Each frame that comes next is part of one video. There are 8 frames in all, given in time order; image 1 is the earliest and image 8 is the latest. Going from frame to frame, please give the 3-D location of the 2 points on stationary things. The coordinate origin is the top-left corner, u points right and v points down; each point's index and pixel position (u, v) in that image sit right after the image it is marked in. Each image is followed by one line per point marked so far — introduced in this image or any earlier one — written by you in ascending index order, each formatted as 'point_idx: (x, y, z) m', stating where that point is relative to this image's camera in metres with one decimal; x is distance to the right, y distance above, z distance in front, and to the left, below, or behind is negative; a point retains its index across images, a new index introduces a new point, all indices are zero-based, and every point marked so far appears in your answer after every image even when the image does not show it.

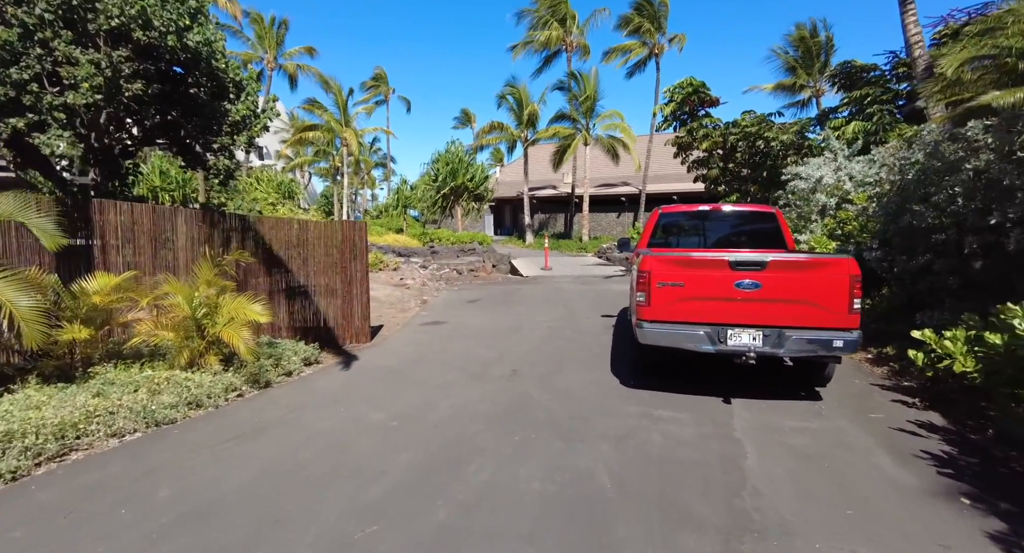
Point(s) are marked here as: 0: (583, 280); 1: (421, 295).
0: (+2.2, -0.1, +16.3) m
1: (-2.3, -0.5, +13.3) m
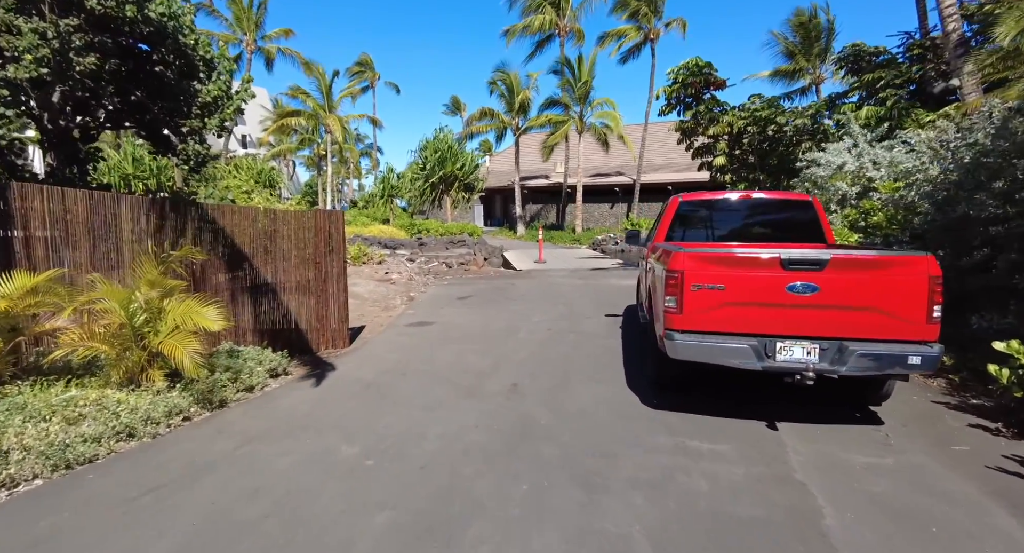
0: (+2.0, +0.1, +15.4) m
1: (-2.5, -0.4, +12.4) m
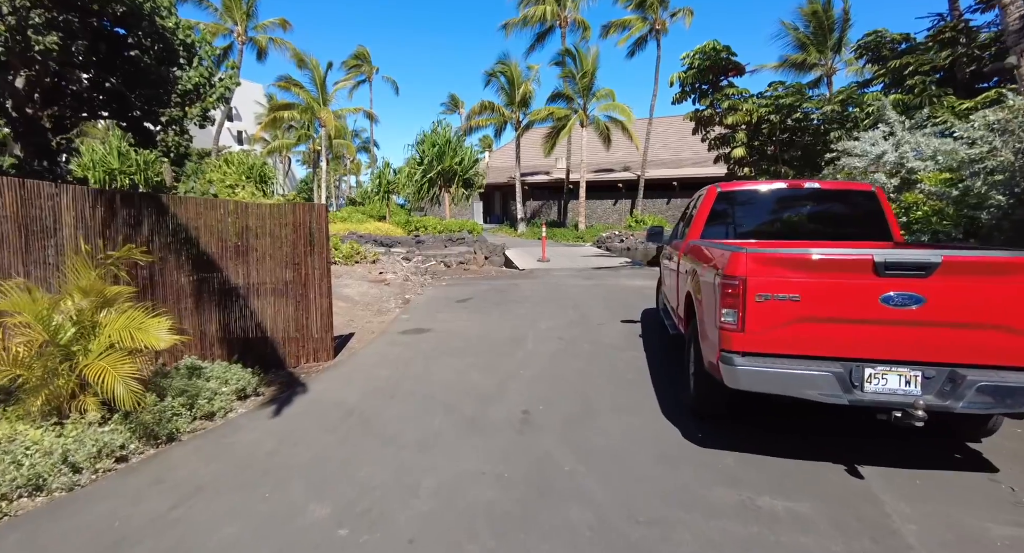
0: (+2.1, +0.1, +14.6) m
1: (-2.4, -0.4, +11.5) m
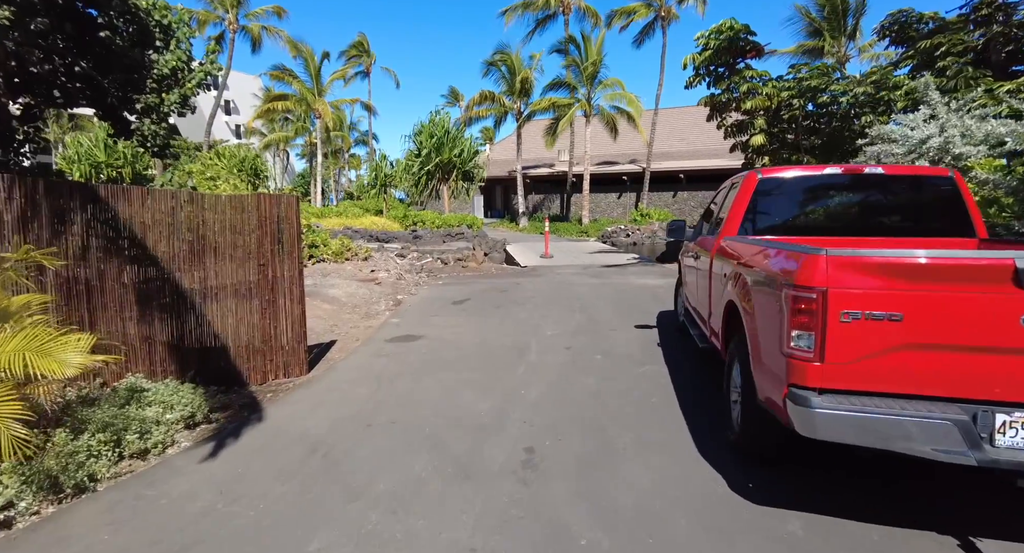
0: (+2.1, +0.2, +13.7) m
1: (-2.4, -0.3, +10.6) m
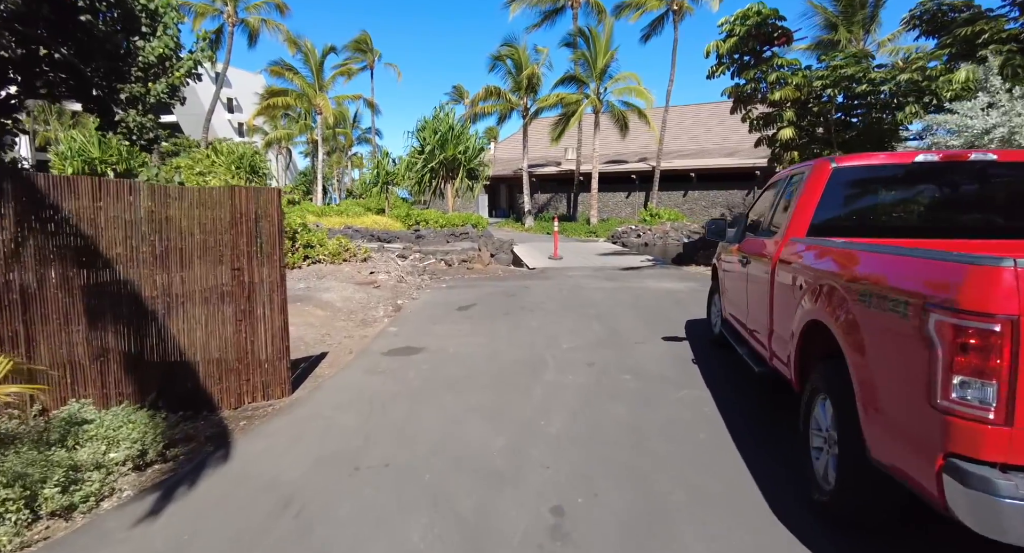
0: (+2.3, +0.1, +12.9) m
1: (-2.2, -0.4, +9.8) m
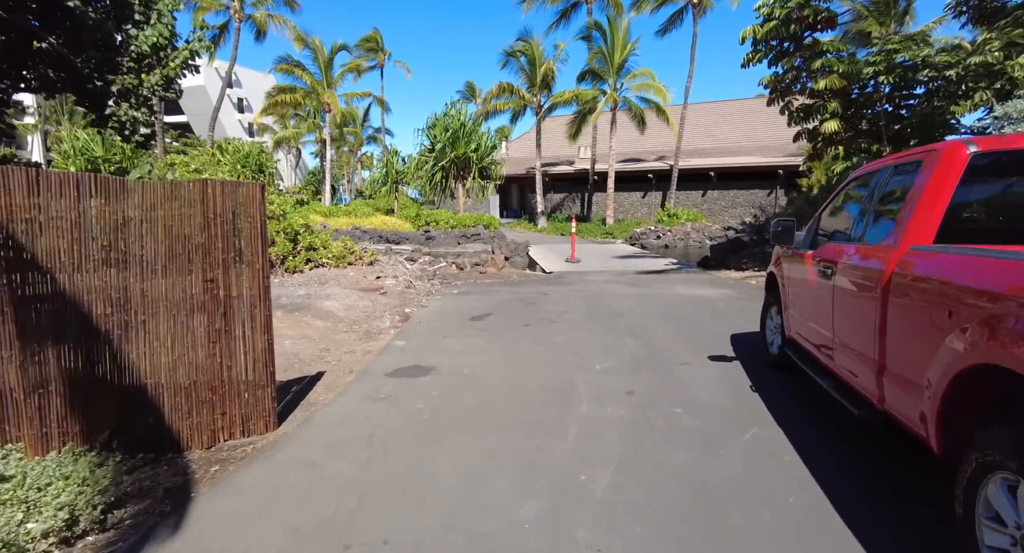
0: (+2.7, 0.0, +12.0) m
1: (-1.9, -0.5, +9.0) m
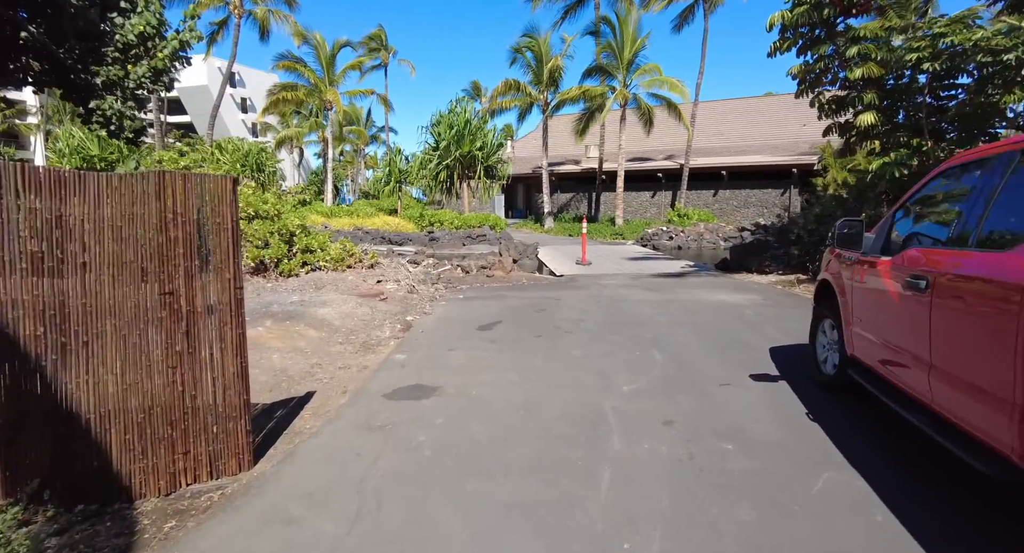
0: (+2.9, -0.1, +11.2) m
1: (-1.7, -0.6, +8.3) m
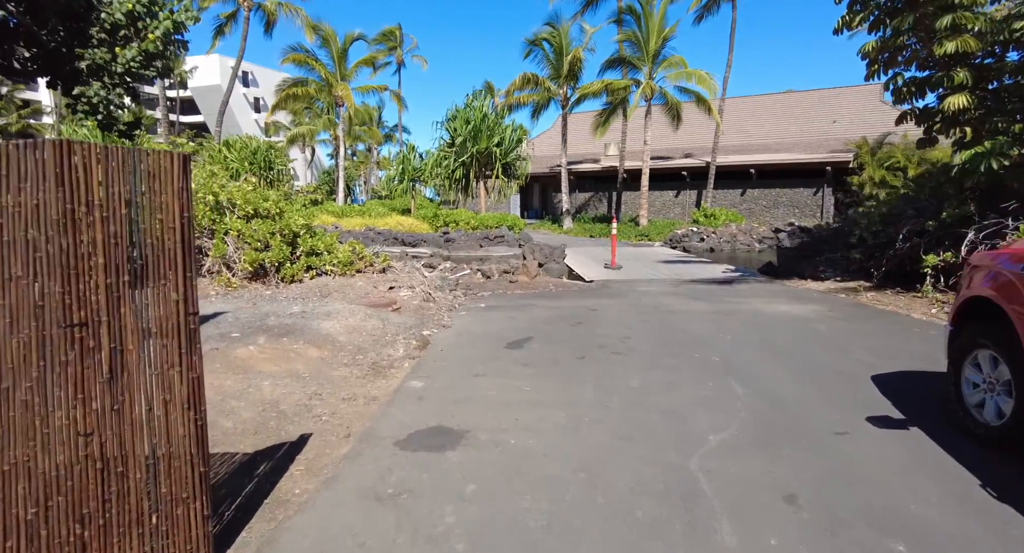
0: (+3.4, -0.2, +10.0) m
1: (-1.3, -0.7, +7.2) m
